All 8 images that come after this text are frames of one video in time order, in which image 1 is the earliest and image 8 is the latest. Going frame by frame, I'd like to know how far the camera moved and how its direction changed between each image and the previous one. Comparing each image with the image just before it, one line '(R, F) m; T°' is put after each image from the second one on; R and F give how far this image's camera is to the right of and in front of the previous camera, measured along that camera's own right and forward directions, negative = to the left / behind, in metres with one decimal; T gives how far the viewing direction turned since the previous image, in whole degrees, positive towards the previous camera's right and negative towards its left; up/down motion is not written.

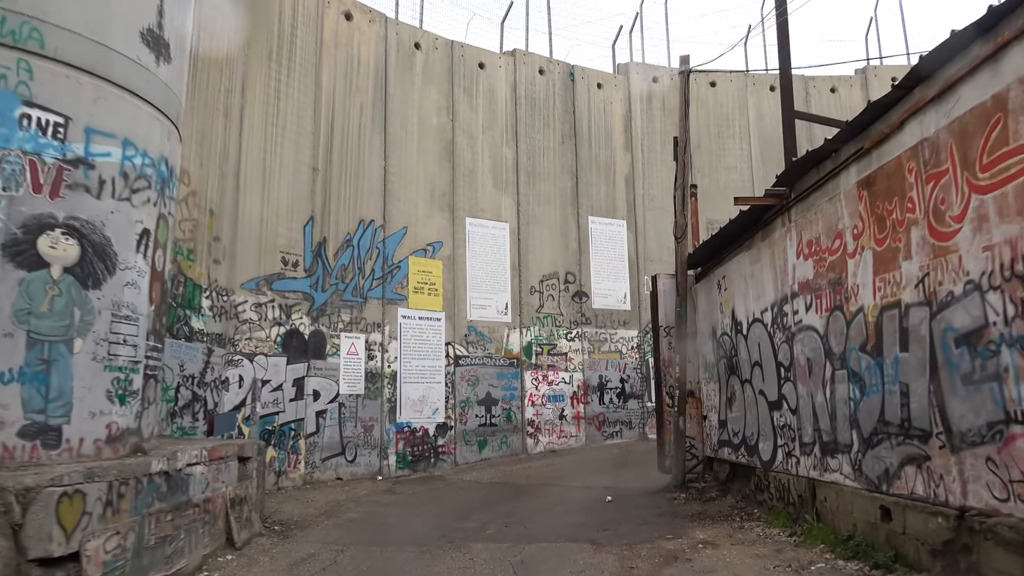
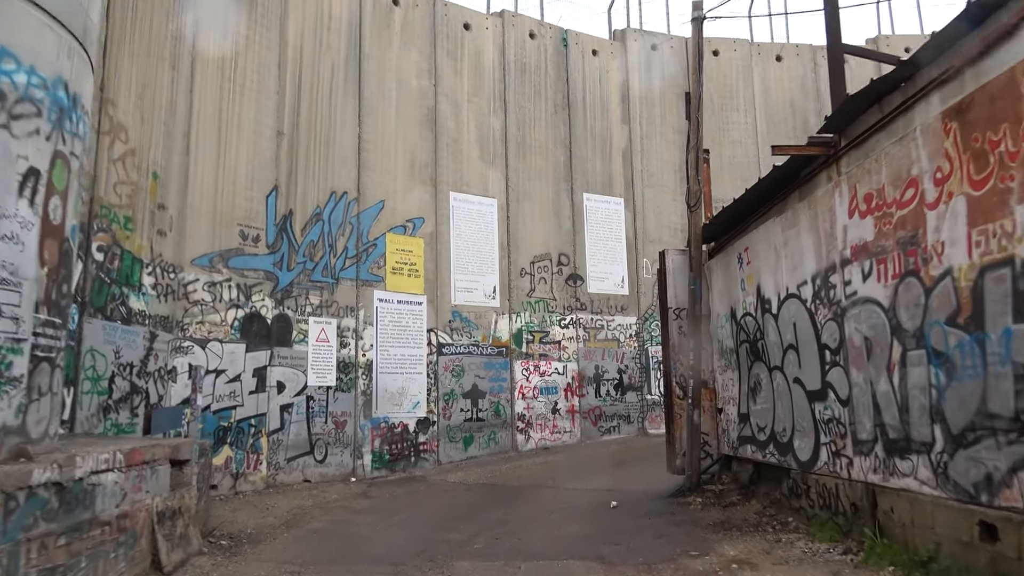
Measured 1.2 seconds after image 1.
(-0.1, +1.5) m; +1°
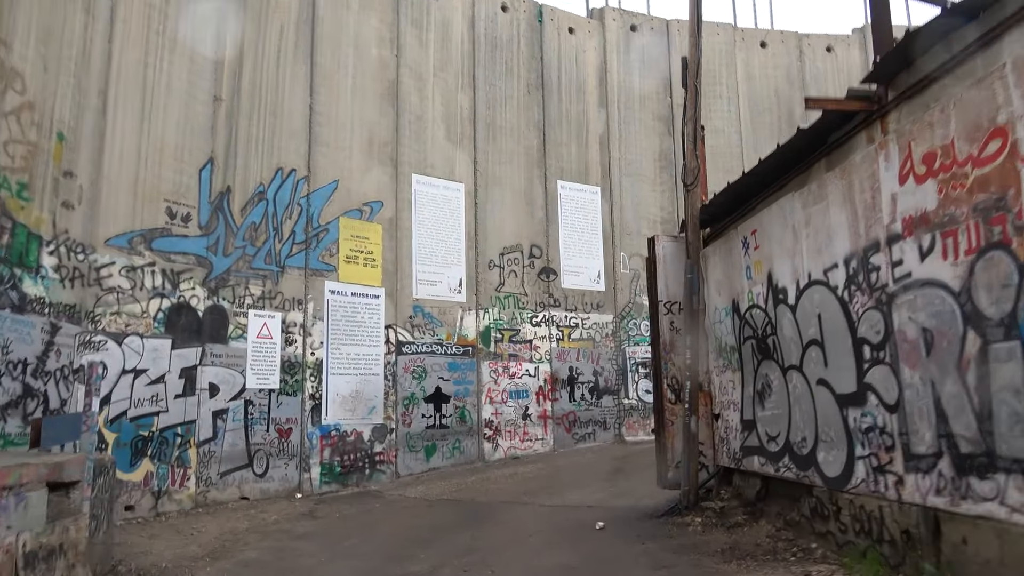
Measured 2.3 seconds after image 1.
(-0.1, +1.4) m; +3°
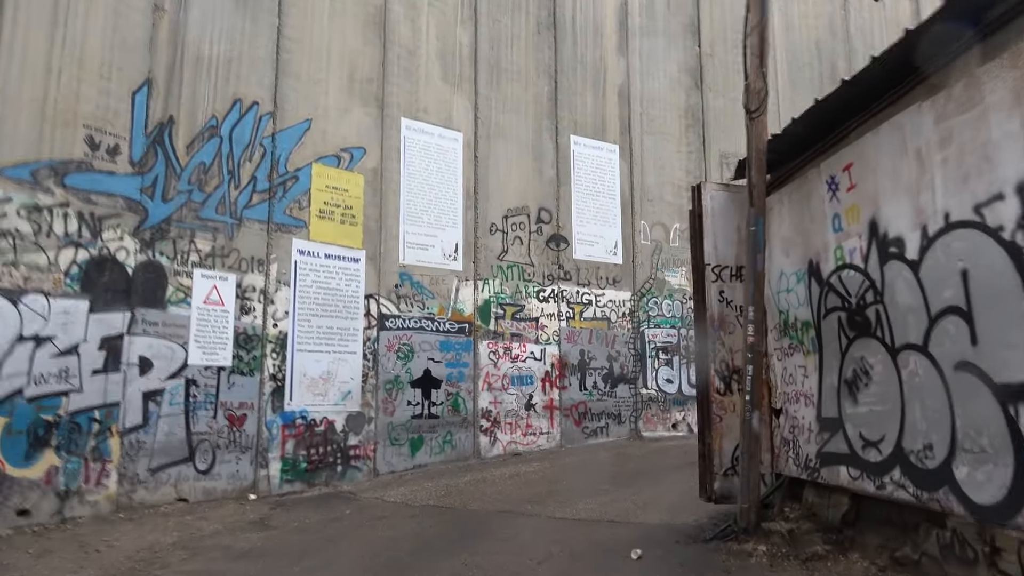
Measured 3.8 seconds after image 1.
(-0.1, +2.1) m; 0°
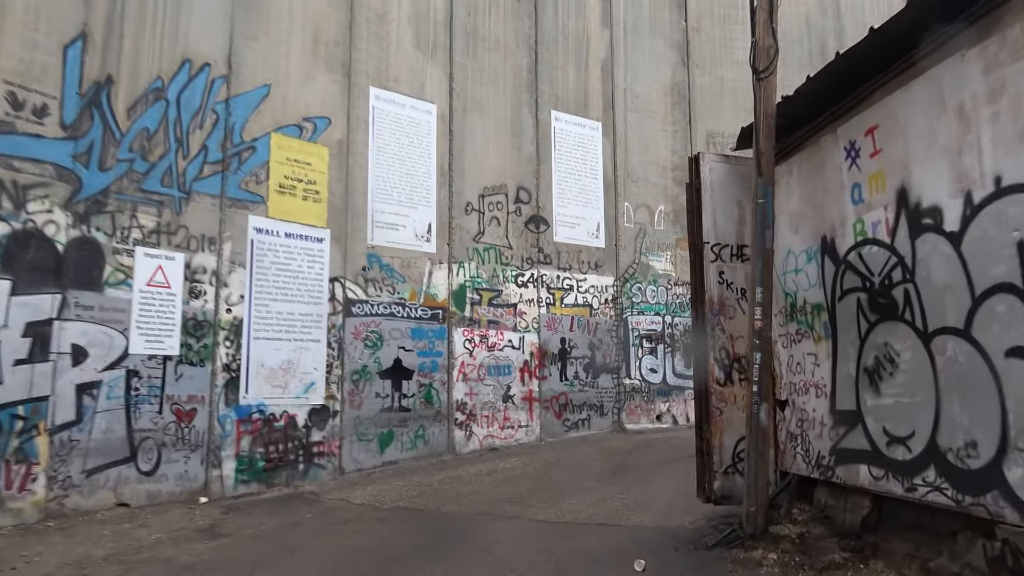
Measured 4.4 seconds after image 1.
(-0.1, +0.8) m; +2°
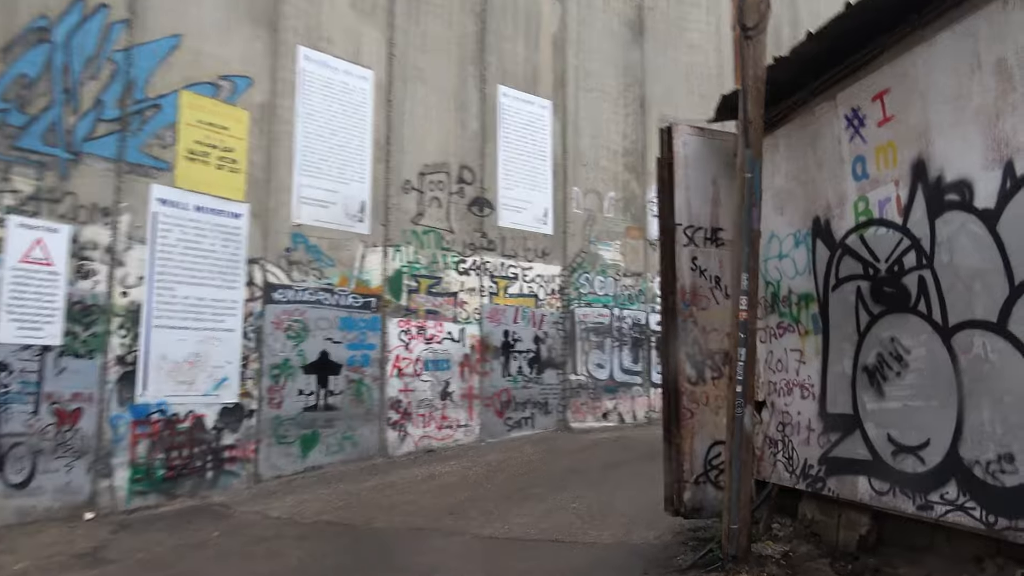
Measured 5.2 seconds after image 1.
(-0.1, +0.9) m; +5°
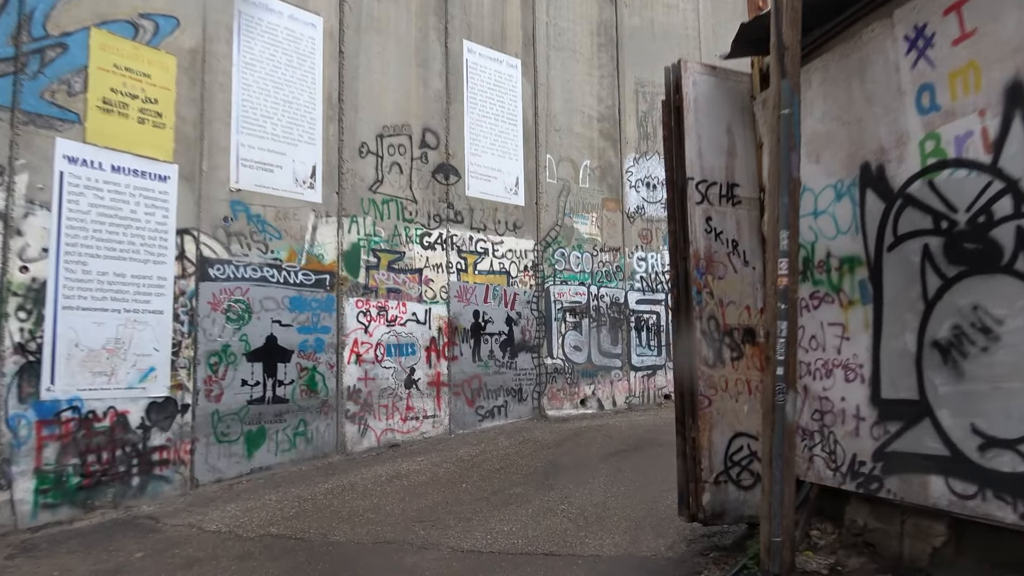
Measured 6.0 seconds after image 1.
(-0.2, +1.0) m; +3°
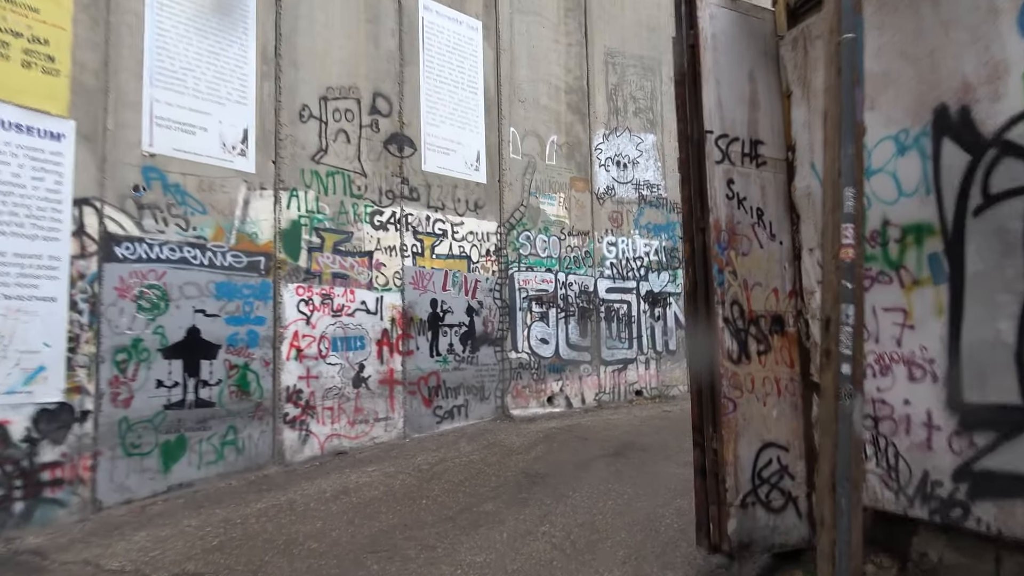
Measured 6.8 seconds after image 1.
(-0.2, +1.1) m; +4°
